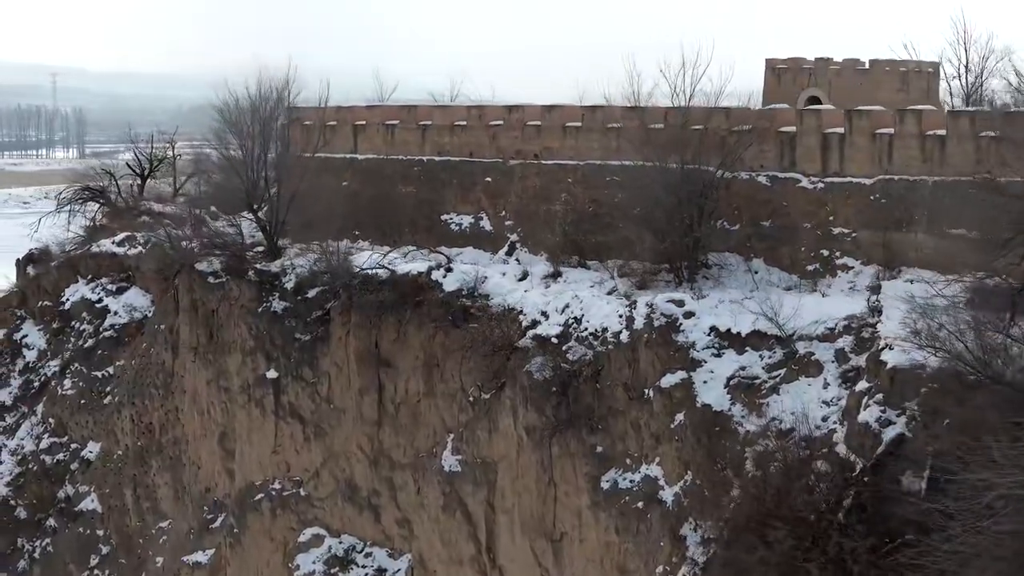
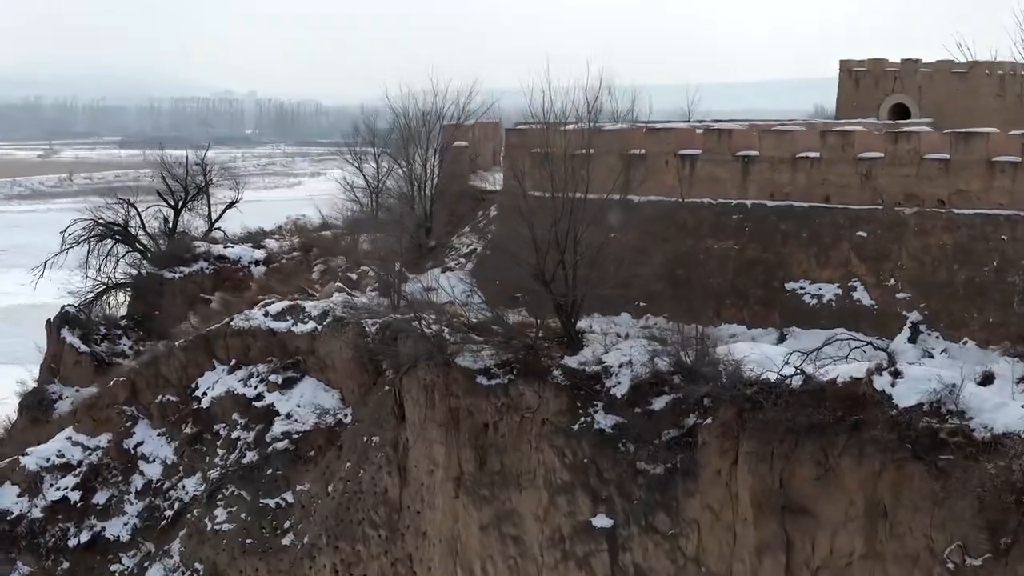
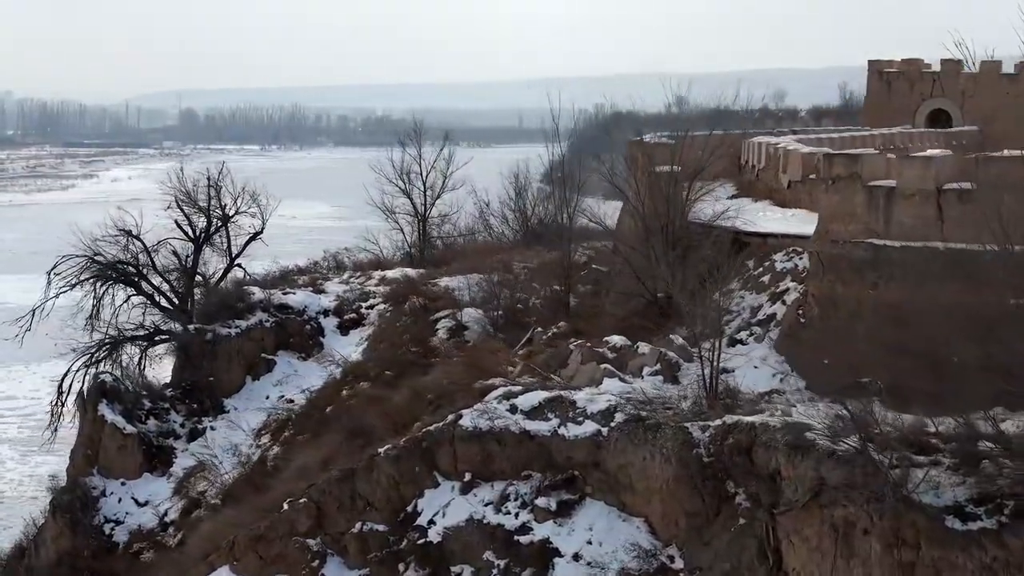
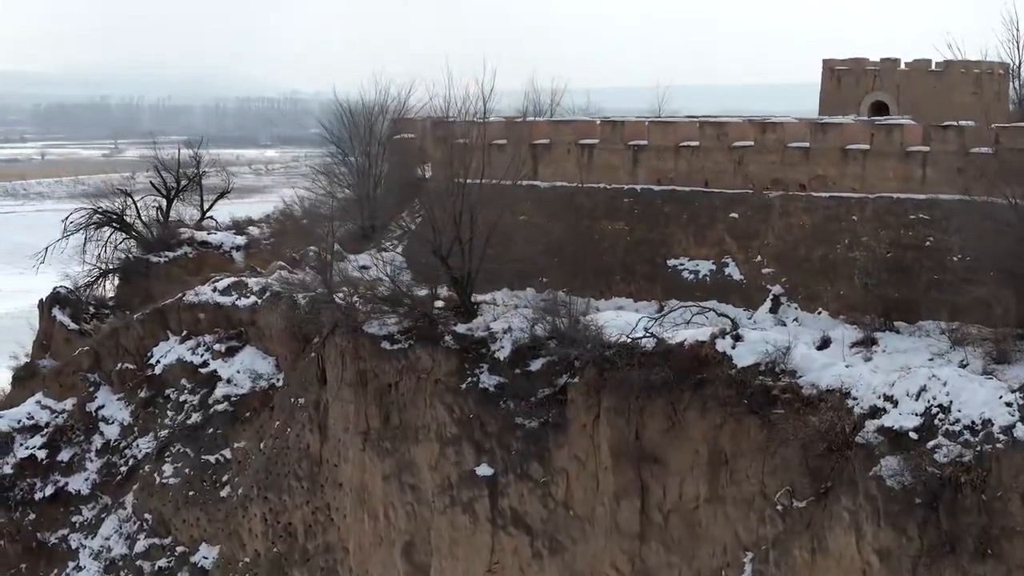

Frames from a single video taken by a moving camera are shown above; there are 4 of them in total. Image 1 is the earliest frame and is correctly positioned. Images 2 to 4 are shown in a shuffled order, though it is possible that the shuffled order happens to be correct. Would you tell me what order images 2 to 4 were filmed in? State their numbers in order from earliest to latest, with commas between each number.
4, 2, 3
